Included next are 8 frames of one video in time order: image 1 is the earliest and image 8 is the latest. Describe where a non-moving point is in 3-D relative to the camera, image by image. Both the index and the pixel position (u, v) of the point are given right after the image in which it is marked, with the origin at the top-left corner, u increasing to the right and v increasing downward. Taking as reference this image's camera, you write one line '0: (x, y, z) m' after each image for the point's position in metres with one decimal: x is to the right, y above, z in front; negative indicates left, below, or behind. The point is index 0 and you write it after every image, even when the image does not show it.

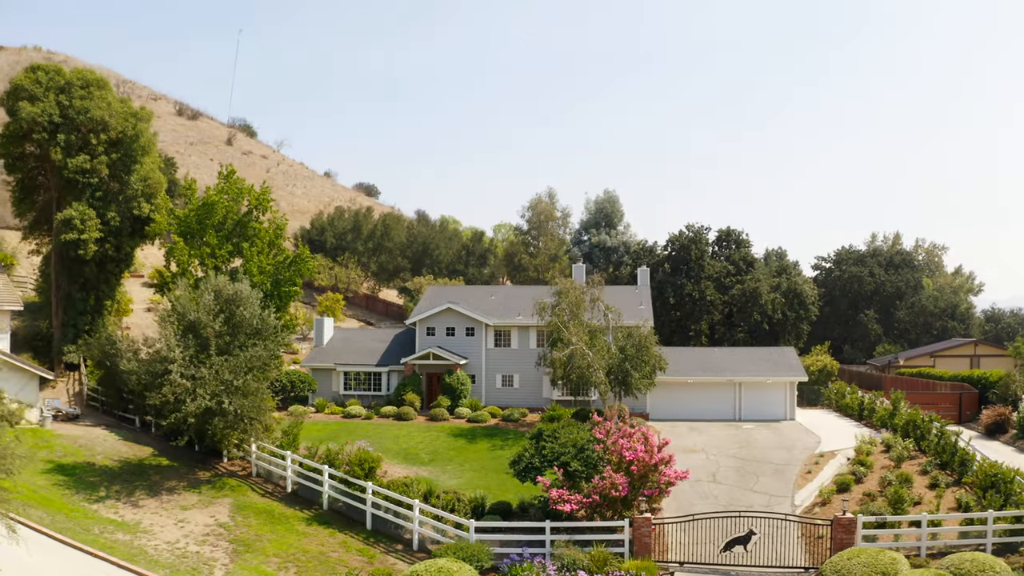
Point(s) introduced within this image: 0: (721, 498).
0: (+5.4, -5.5, +19.2) m
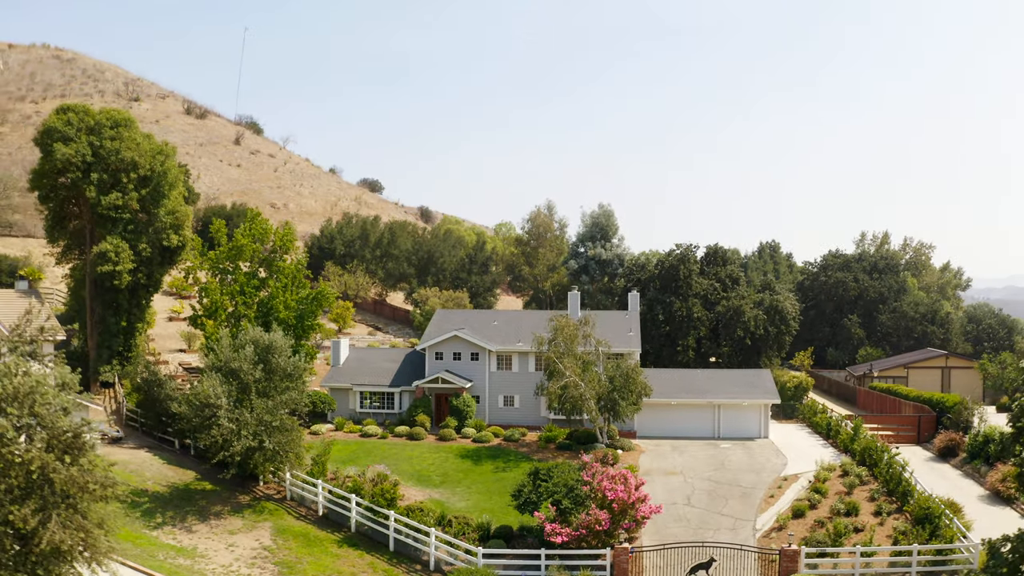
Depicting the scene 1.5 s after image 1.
0: (+5.5, -7.1, +22.2) m
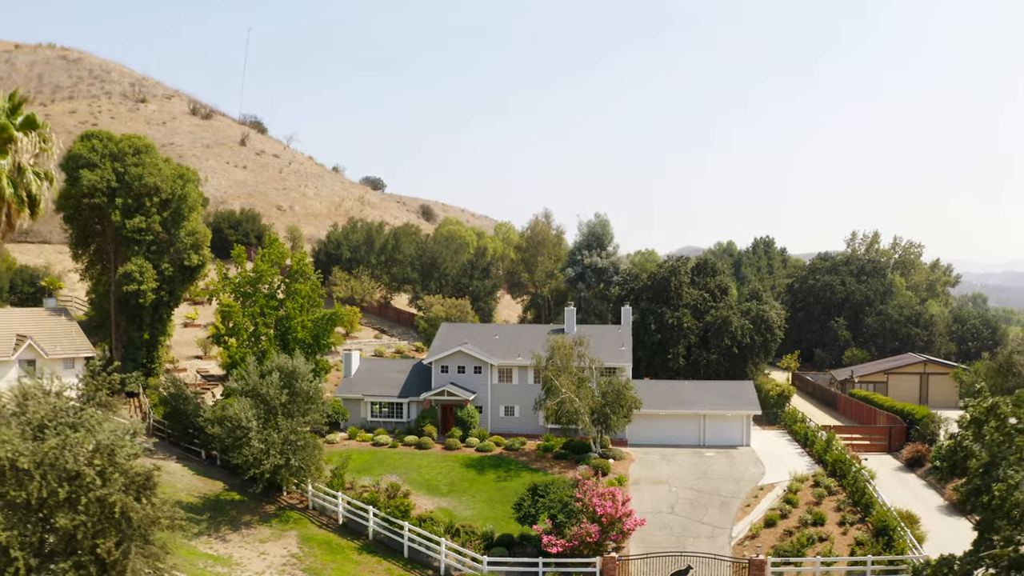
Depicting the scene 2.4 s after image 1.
0: (+5.5, -8.1, +24.7) m
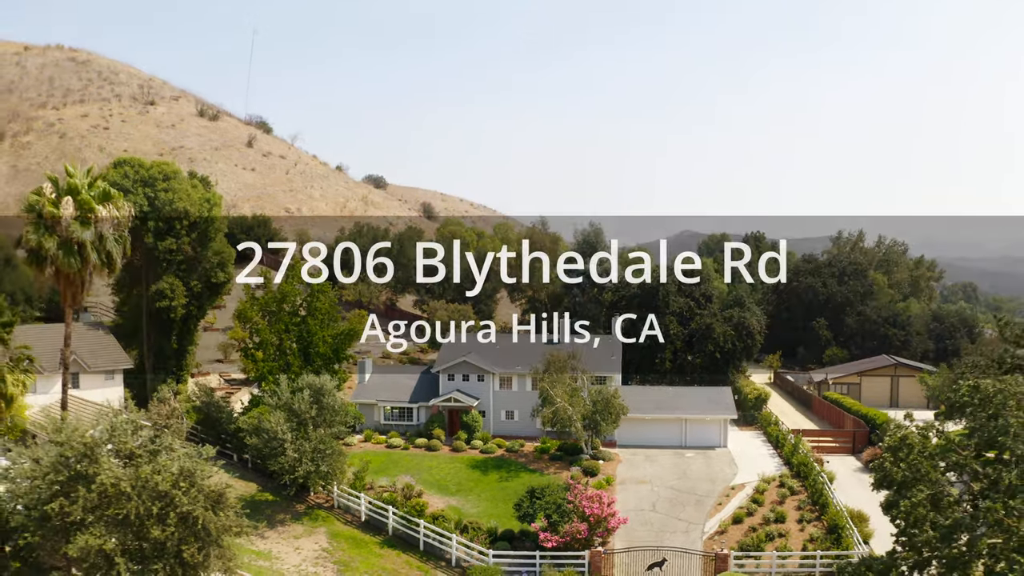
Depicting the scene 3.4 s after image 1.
0: (+5.5, -9.2, +28.4) m
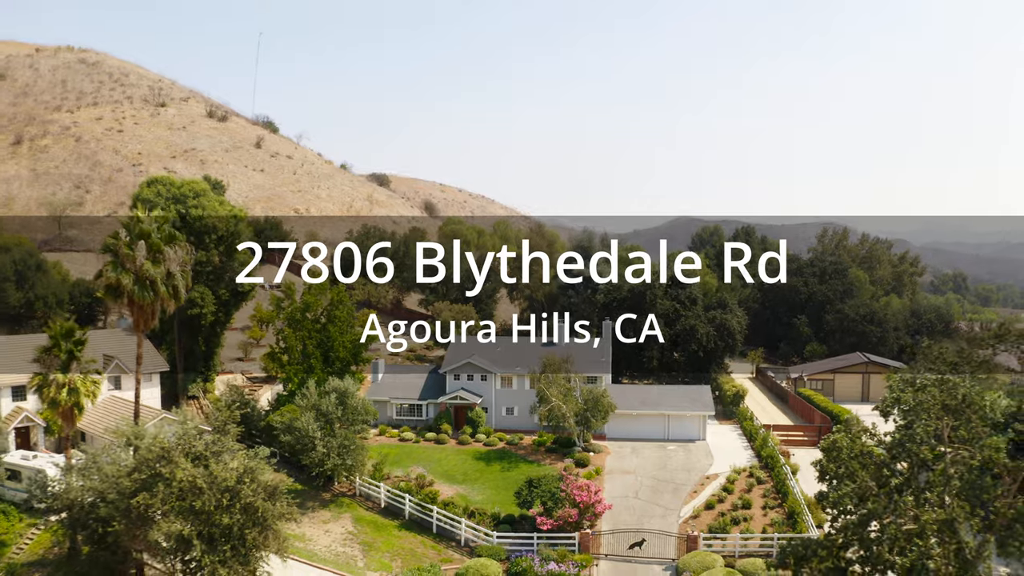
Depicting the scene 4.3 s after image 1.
0: (+5.6, -9.9, +32.5) m
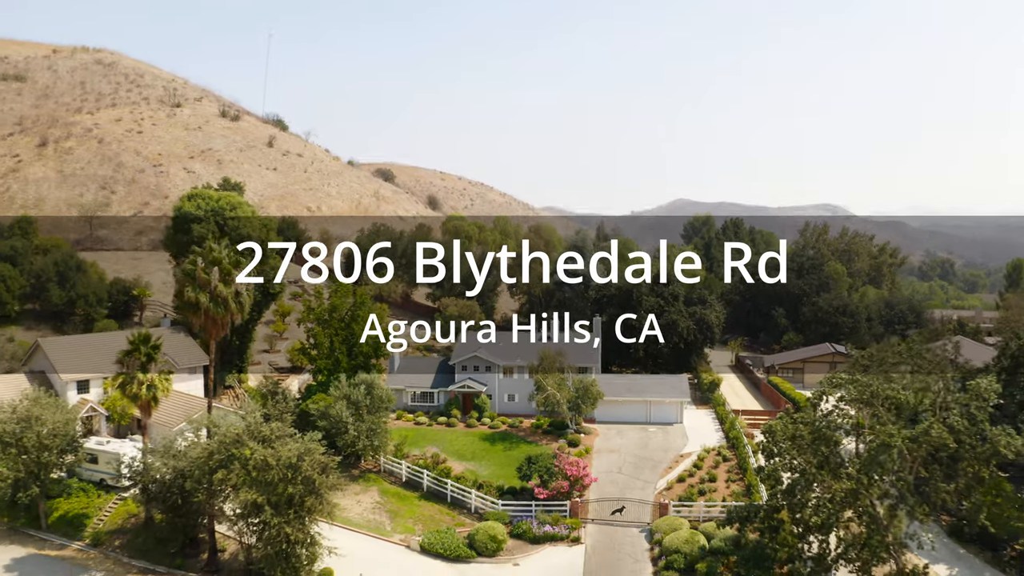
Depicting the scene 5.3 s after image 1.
0: (+5.7, -10.2, +38.5) m
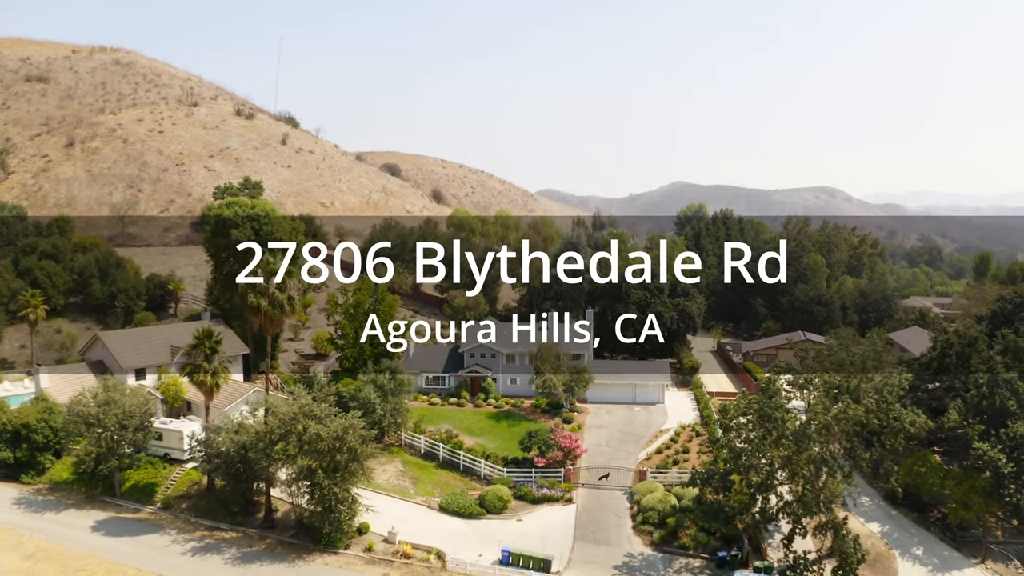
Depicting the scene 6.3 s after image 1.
0: (+5.9, -10.2, +45.1) m
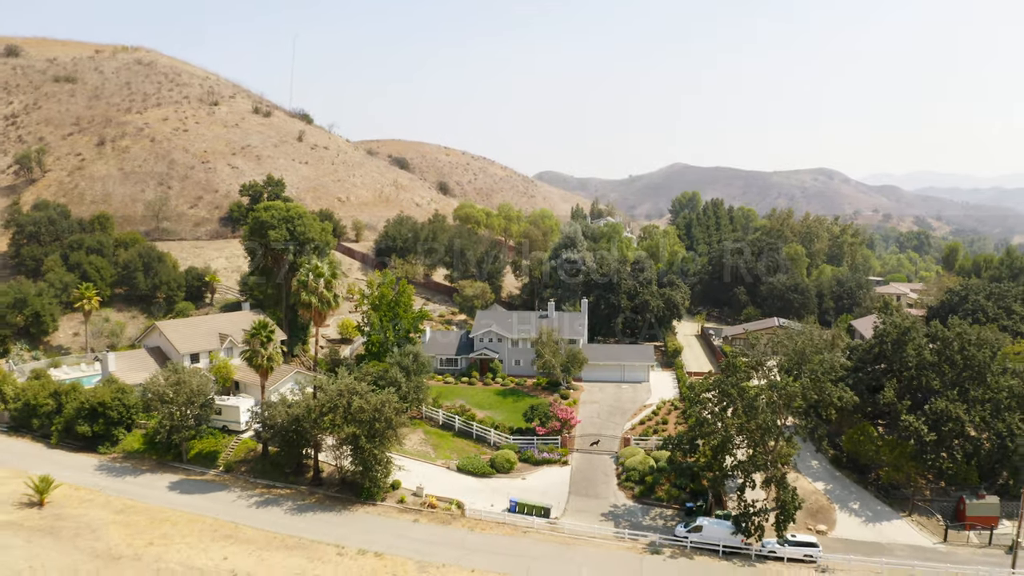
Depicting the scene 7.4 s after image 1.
0: (+6.2, -9.9, +53.2) m
